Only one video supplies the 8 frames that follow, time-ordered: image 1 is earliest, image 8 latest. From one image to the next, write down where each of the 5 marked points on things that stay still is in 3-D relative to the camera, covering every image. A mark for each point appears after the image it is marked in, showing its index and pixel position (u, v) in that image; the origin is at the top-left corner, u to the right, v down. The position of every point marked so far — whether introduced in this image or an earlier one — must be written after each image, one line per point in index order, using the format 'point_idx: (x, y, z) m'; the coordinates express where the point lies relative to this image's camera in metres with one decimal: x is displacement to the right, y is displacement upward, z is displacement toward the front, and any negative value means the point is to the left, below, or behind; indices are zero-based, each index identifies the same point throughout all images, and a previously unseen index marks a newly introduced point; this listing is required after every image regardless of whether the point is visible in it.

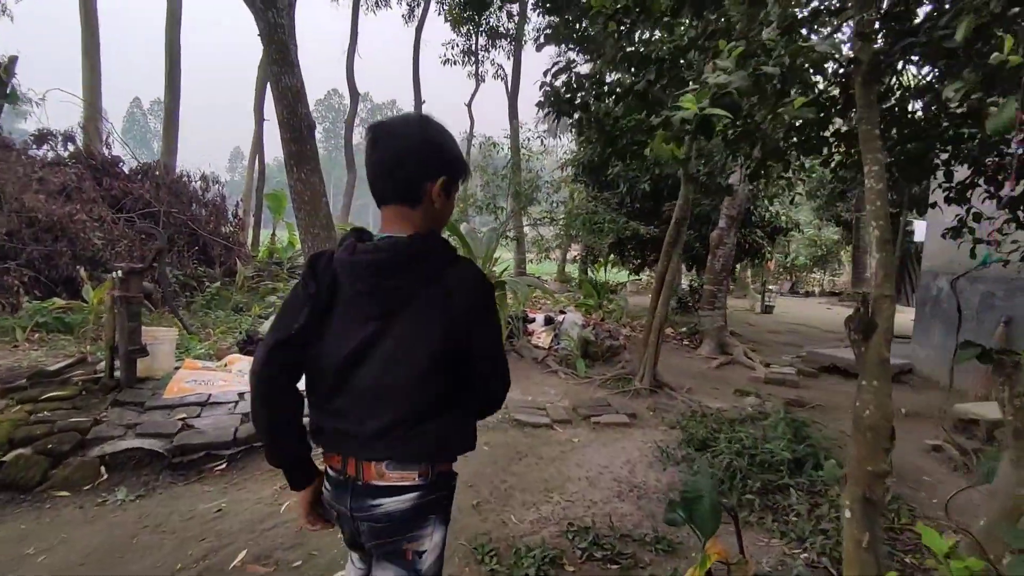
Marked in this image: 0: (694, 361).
0: (+2.3, -0.9, +7.0) m
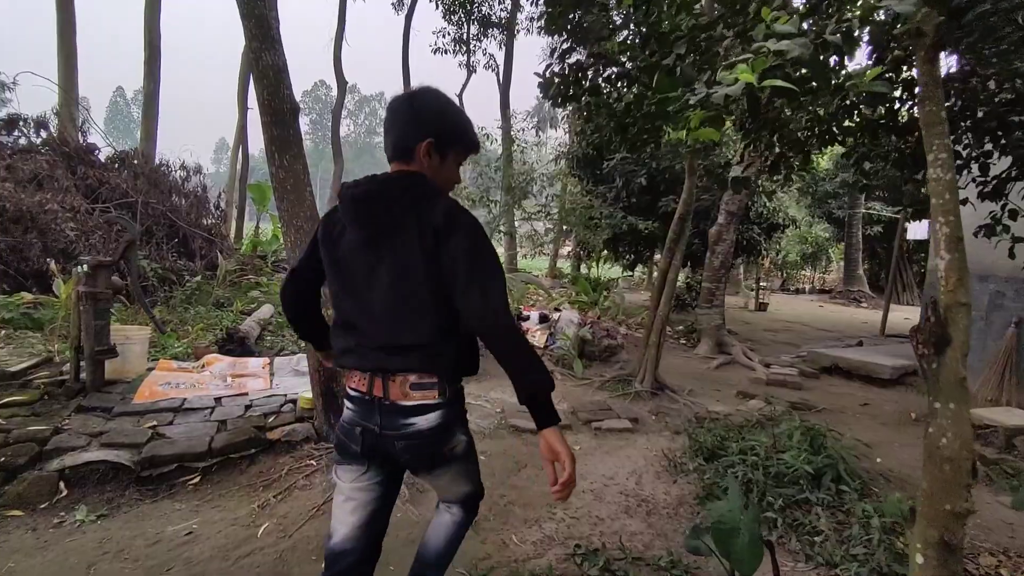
0: (+2.2, -0.9, +6.8) m
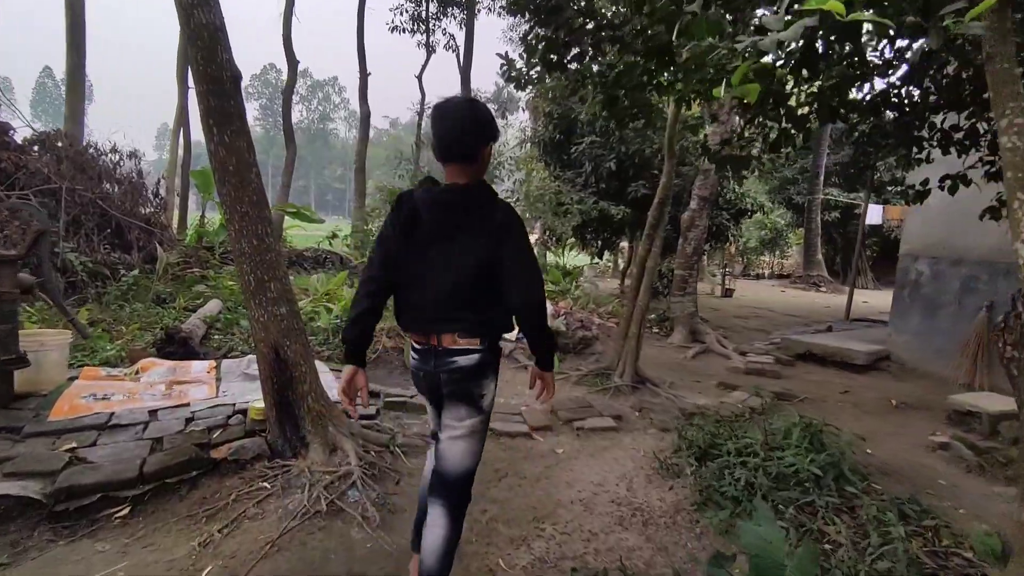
0: (+1.9, -0.8, +6.6) m
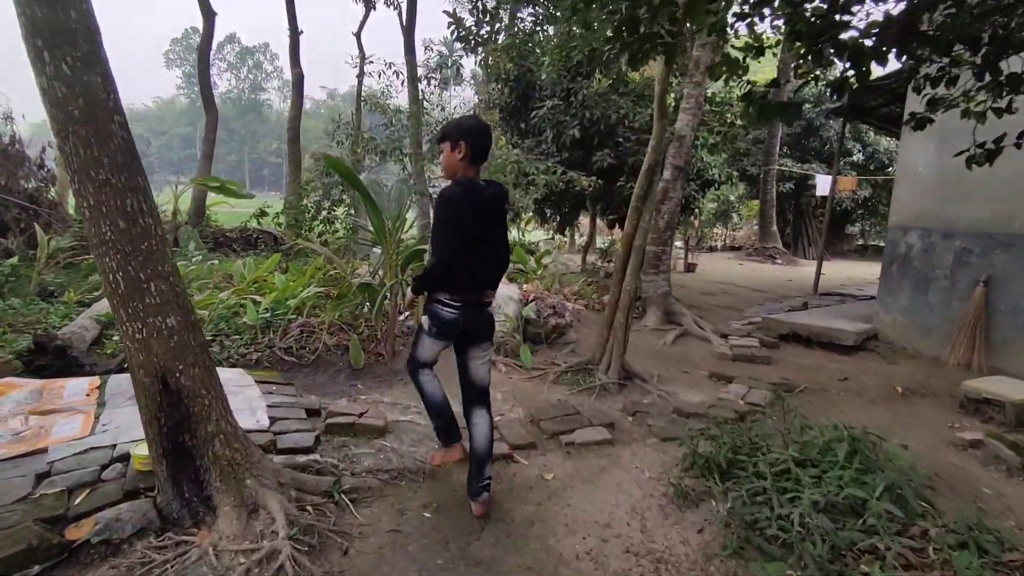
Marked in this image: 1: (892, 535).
0: (+1.5, -0.5, +6.1) m
1: (+1.5, -1.0, +2.2) m
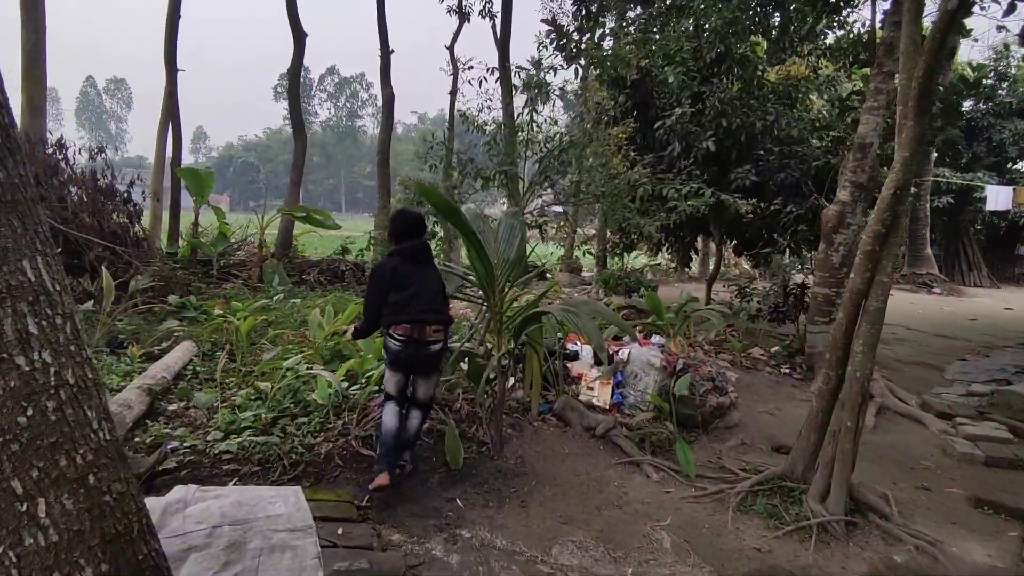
0: (+2.6, -1.0, +4.5) m
1: (+2.1, -1.4, +0.7) m
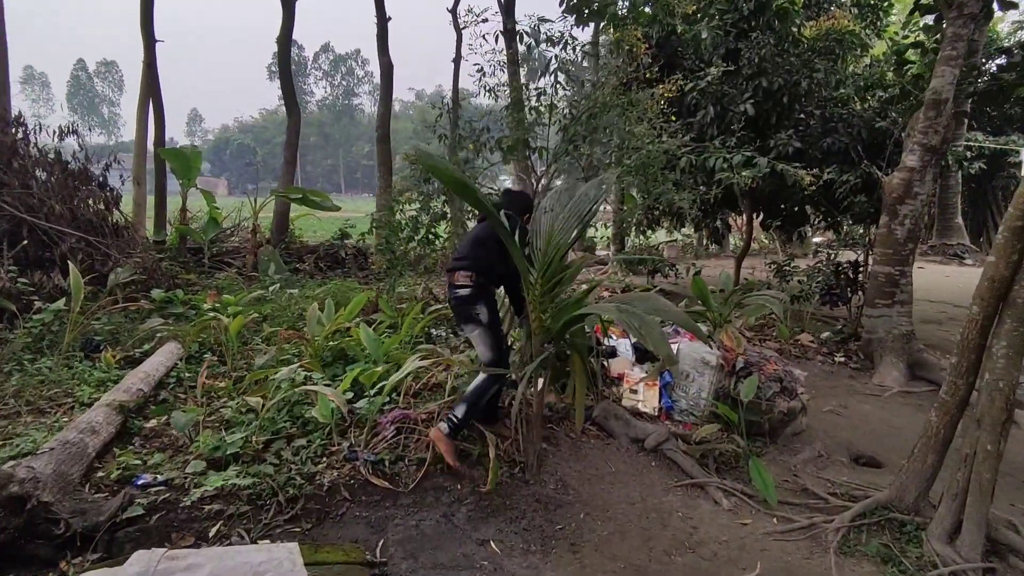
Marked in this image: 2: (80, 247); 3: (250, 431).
0: (+2.8, -0.9, +3.9) m
1: (+2.3, -1.4, +0.1) m
2: (-4.4, +0.4, +5.5) m
3: (-1.4, -0.8, +3.0) m
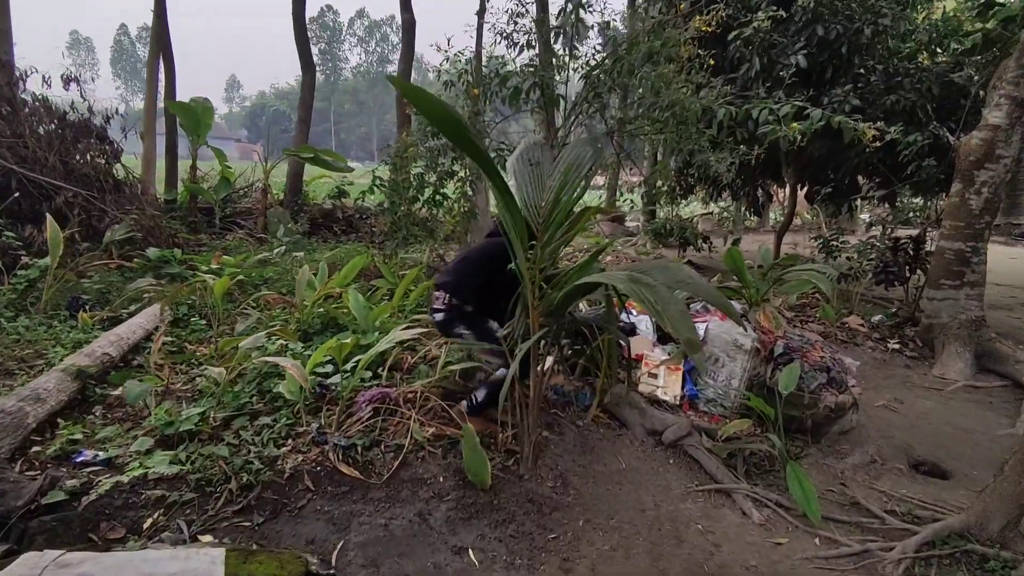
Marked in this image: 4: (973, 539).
0: (+2.8, -0.7, +3.4) m
1: (+2.1, -1.4, -0.4) m
2: (-4.2, +0.8, +5.3) m
3: (-1.5, -0.6, +2.7) m
4: (+1.7, -0.9, +2.0) m
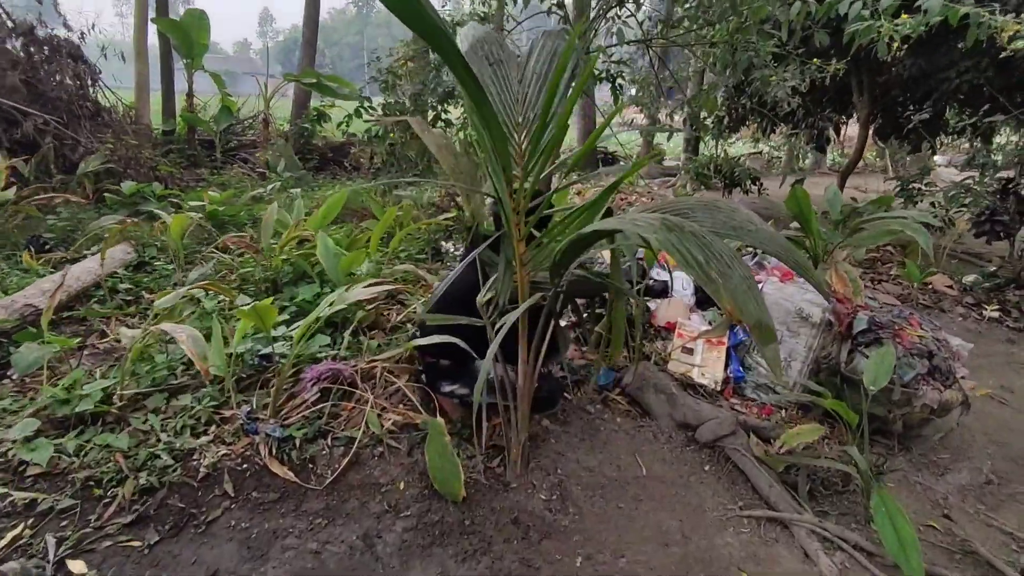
0: (+2.8, -0.5, +2.6) m
1: (+1.8, -1.6, -1.0) m
2: (-4.1, +1.4, +4.8) m
3: (-1.5, -0.3, +2.1) m
4: (+1.6, -0.8, +1.3) m
